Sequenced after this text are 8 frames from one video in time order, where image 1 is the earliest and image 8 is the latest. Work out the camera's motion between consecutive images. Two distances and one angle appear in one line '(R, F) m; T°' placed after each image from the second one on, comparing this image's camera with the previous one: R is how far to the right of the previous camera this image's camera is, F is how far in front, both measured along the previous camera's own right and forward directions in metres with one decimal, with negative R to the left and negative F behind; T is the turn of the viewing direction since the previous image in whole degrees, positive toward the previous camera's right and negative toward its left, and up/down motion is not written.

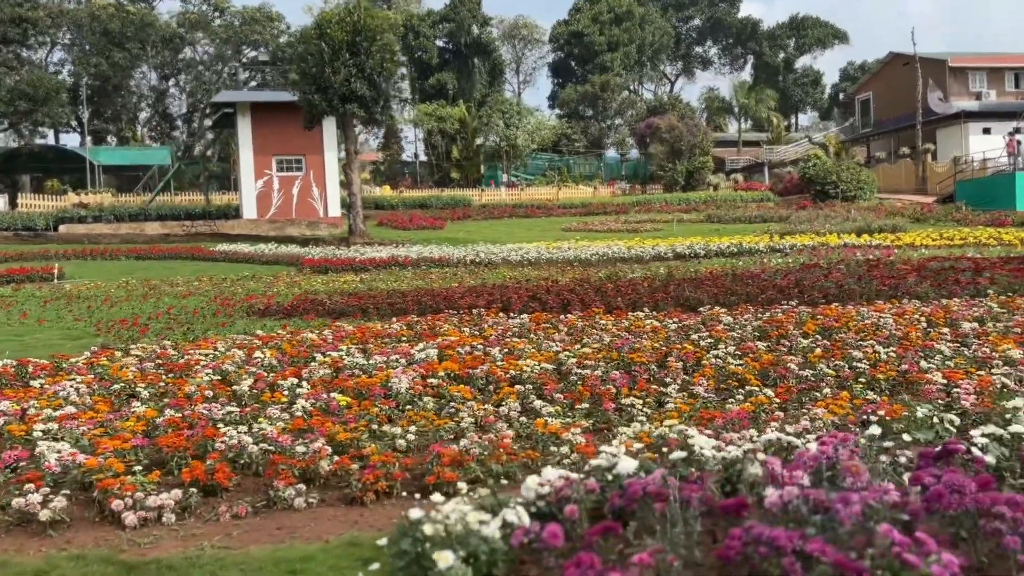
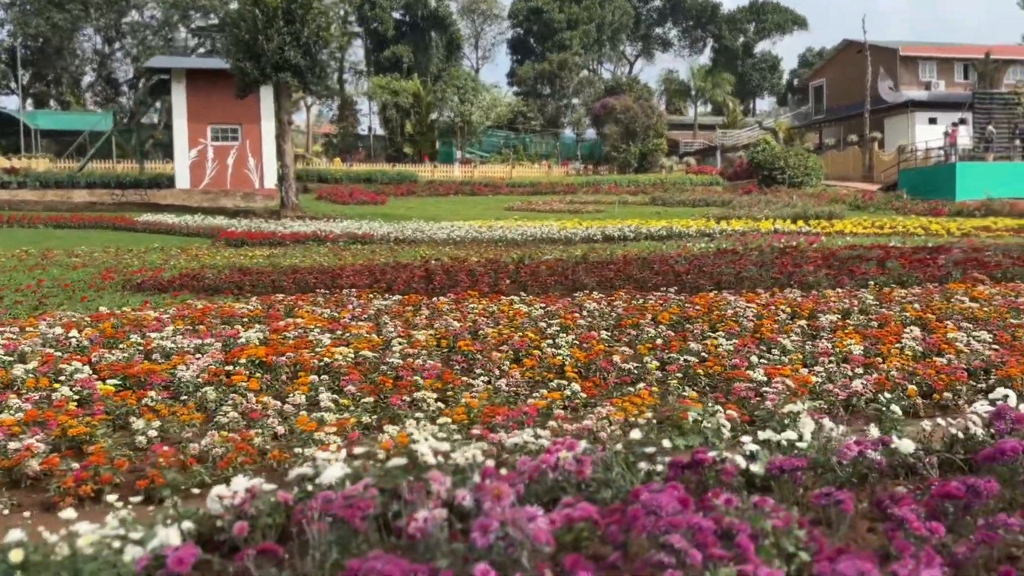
(+0.8, +0.3) m; +2°
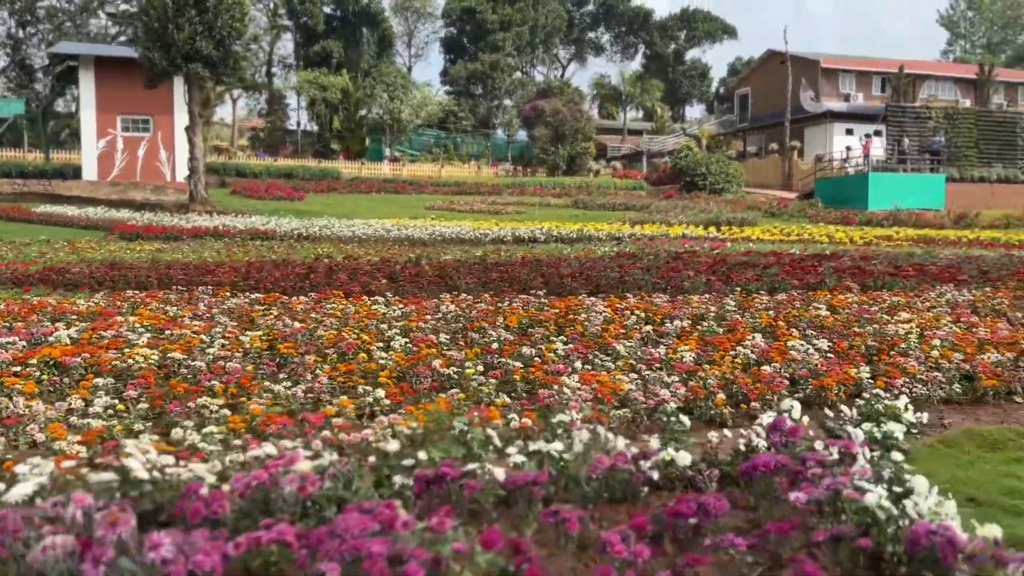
(+0.6, +0.2) m; +4°
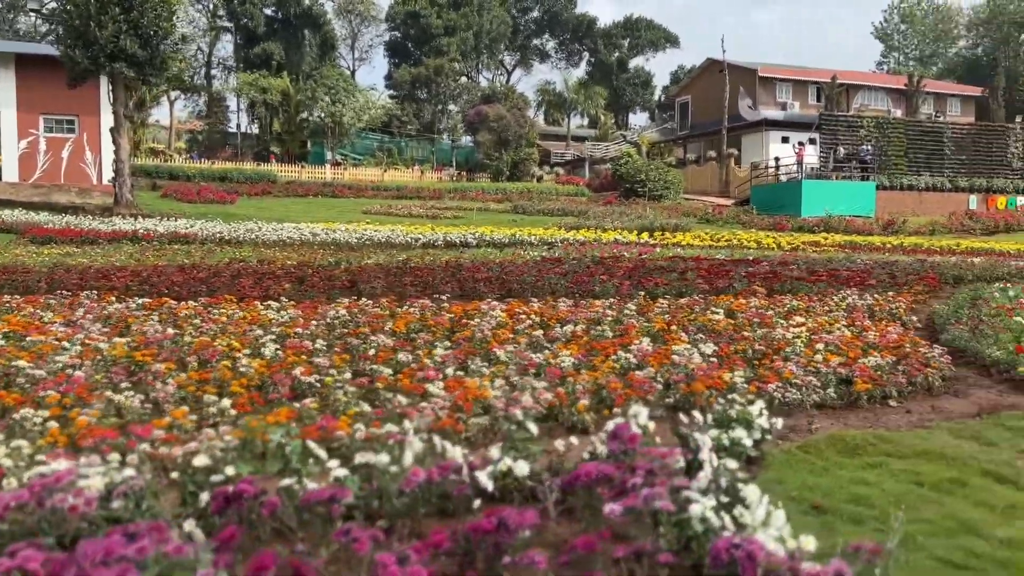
(+0.4, +0.1) m; +3°
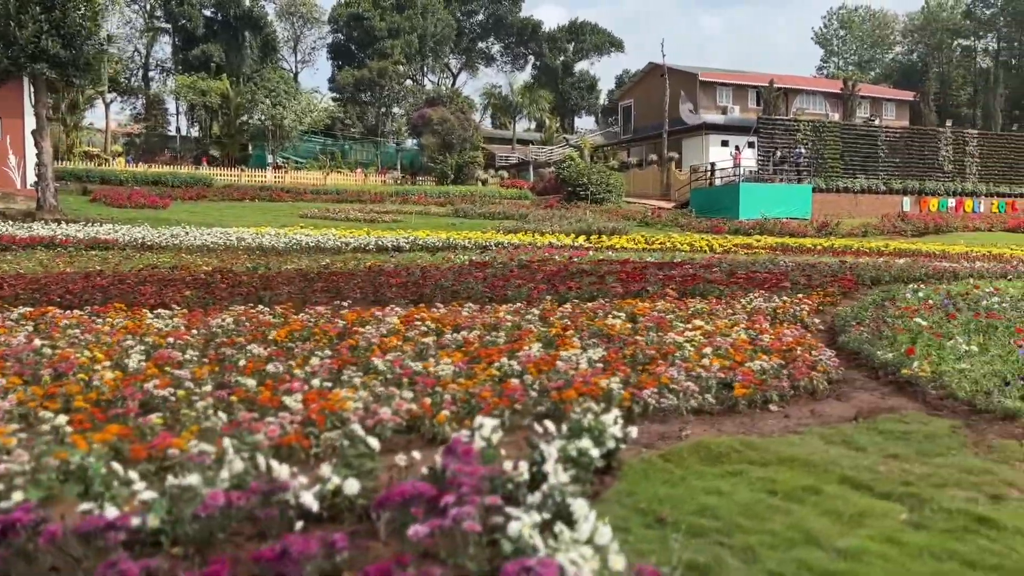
(+0.4, +0.1) m; +3°
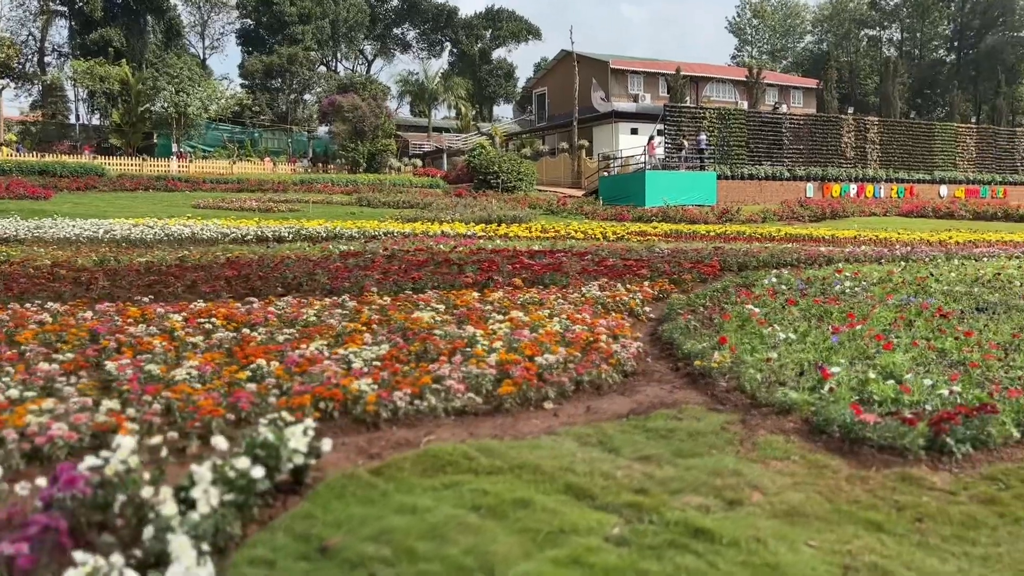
(+0.8, +0.4) m; +5°
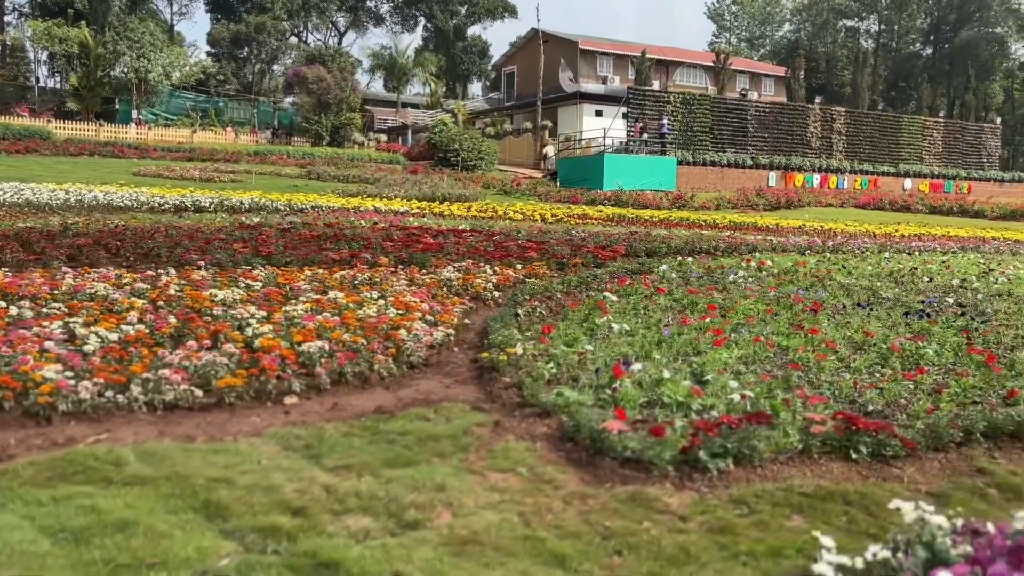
(+1.0, +0.5) m; +1°
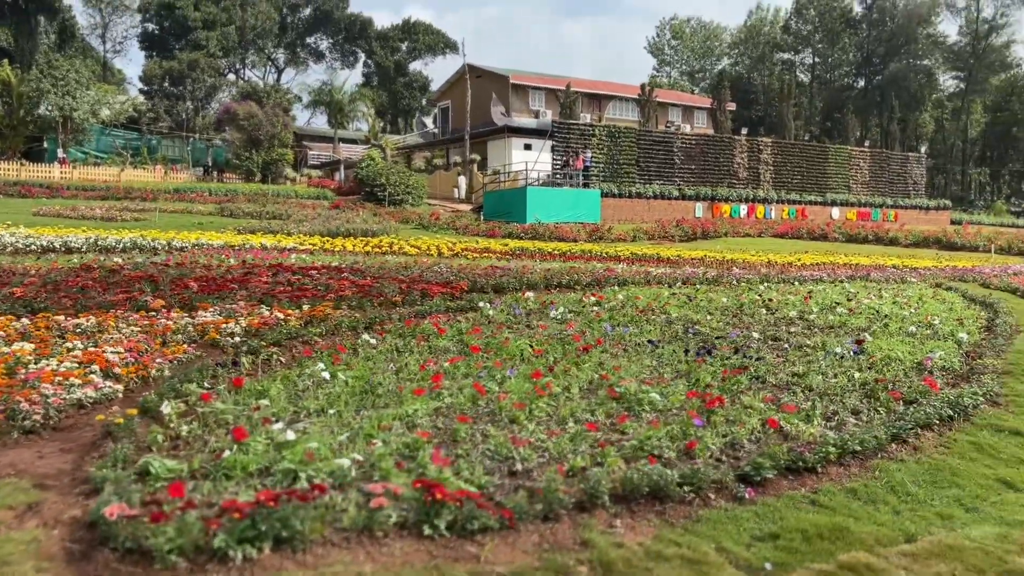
(+1.4, +0.4) m; +3°
